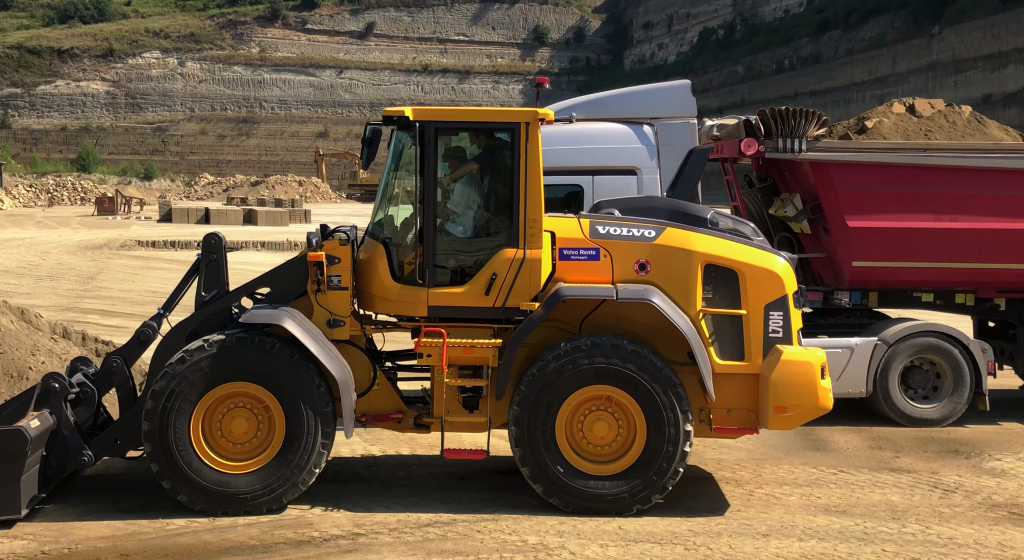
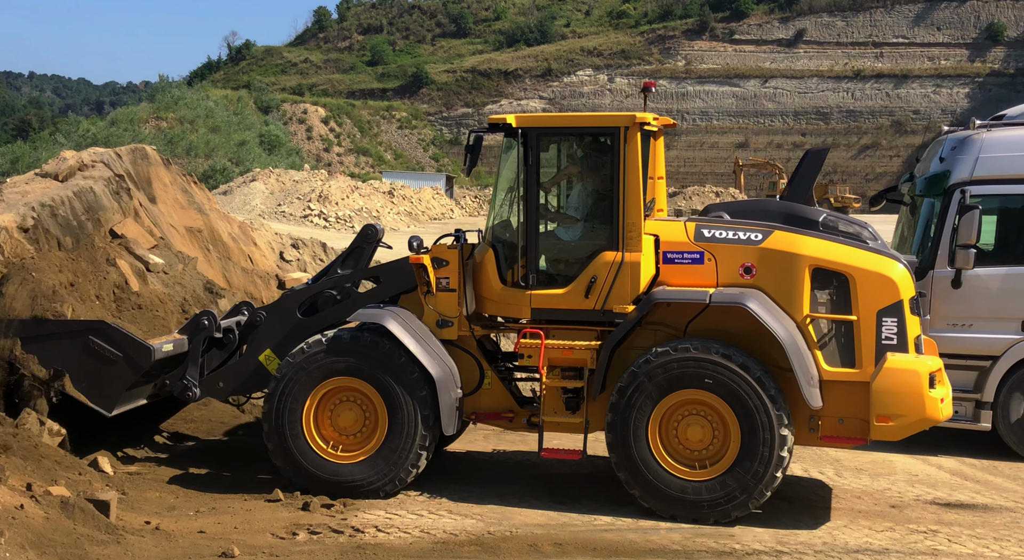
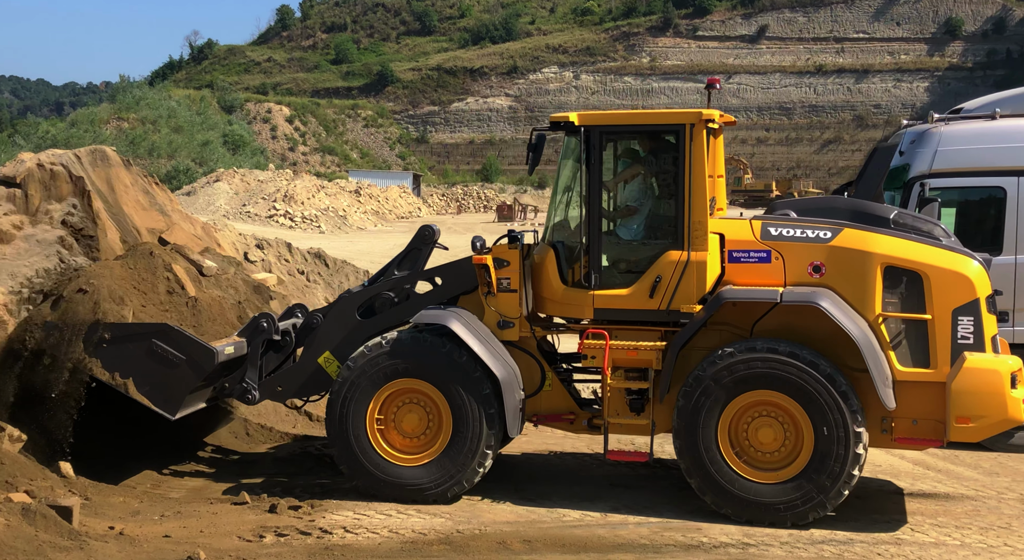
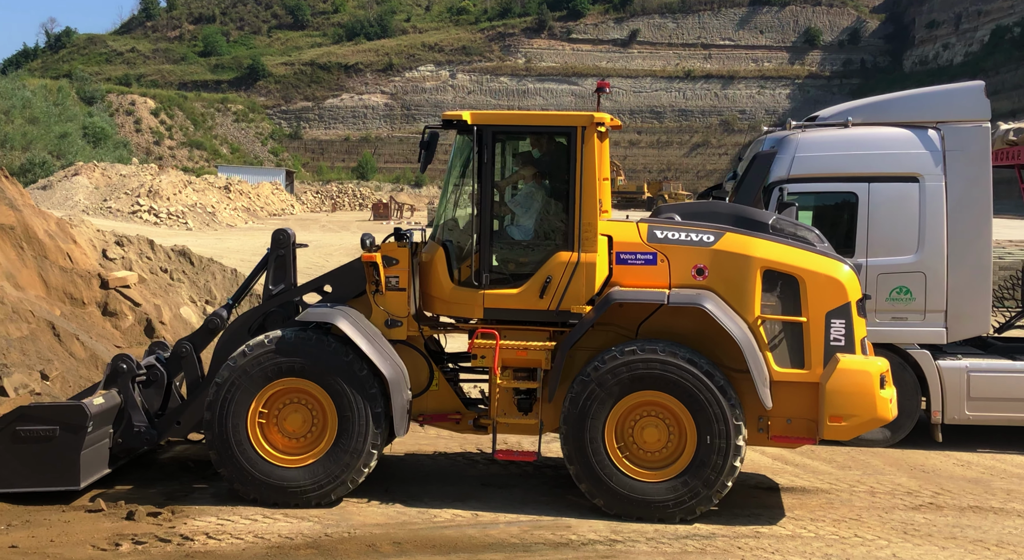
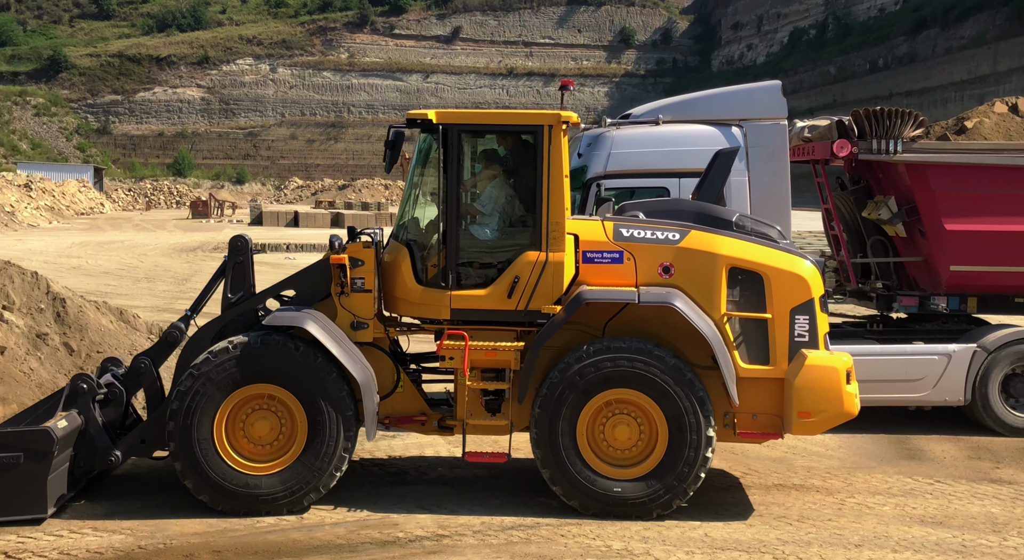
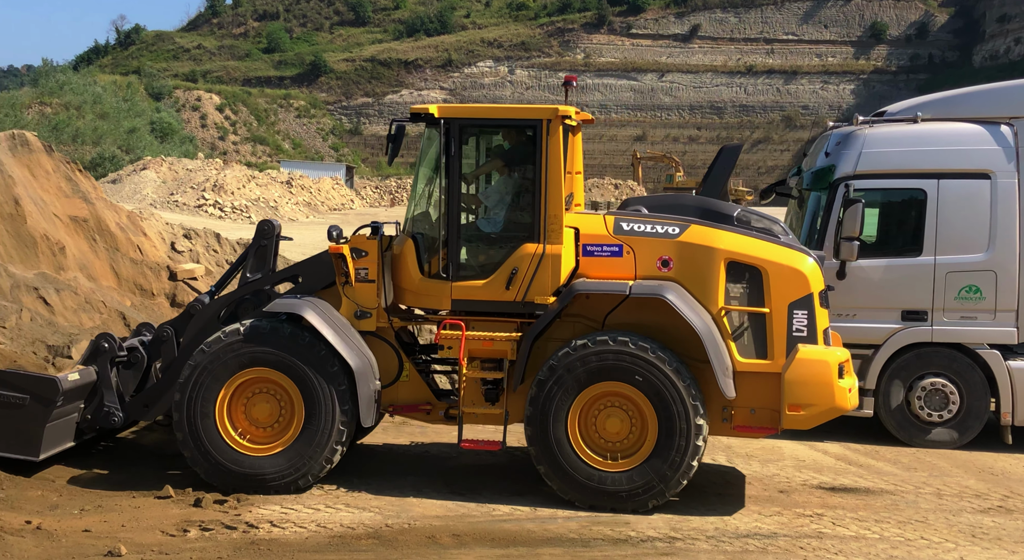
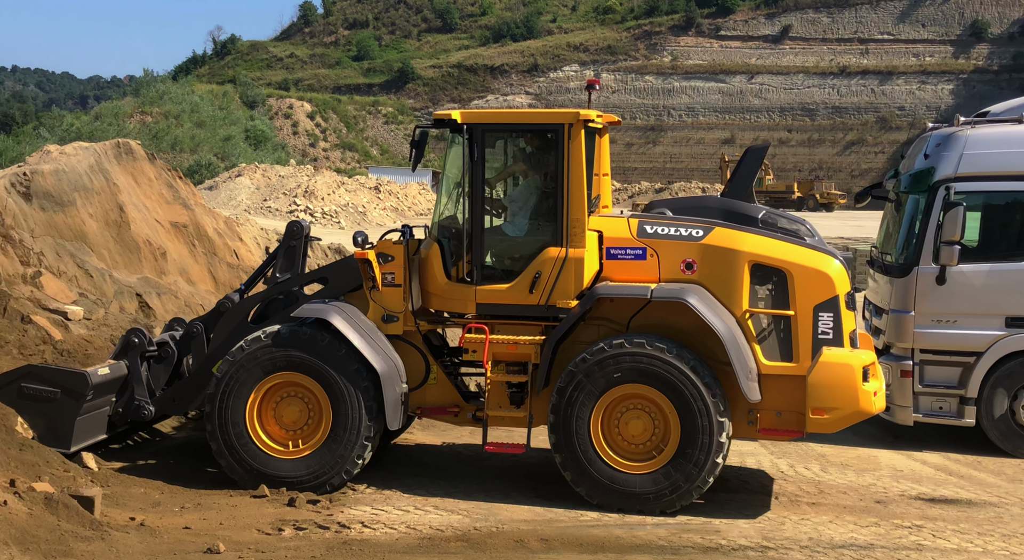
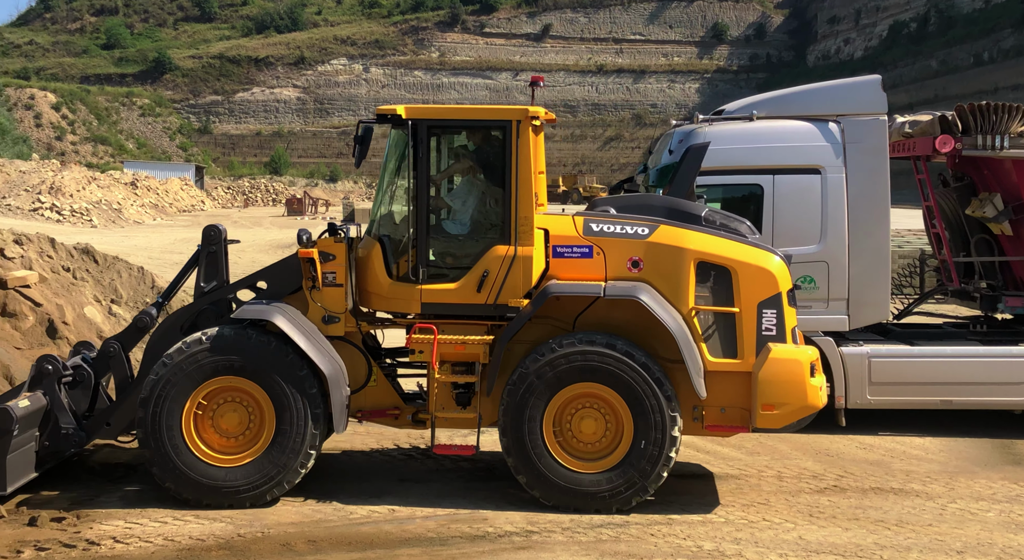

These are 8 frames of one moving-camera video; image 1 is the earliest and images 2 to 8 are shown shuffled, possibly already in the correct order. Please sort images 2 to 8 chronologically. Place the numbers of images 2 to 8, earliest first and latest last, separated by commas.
5, 8, 4, 6, 7, 2, 3
